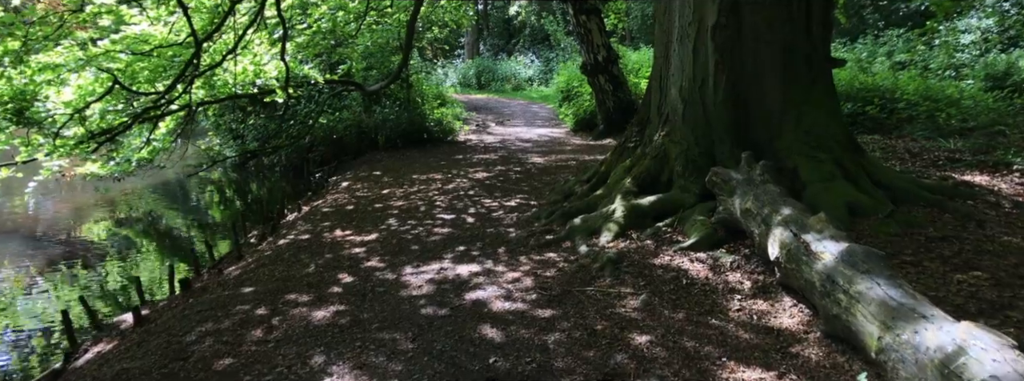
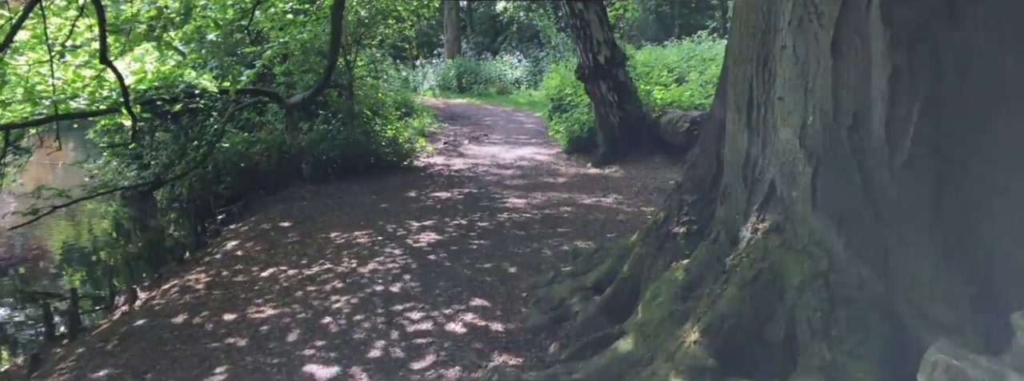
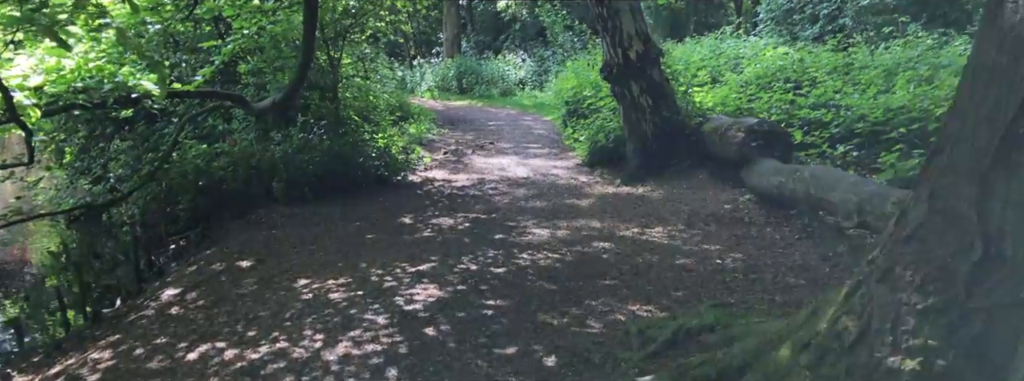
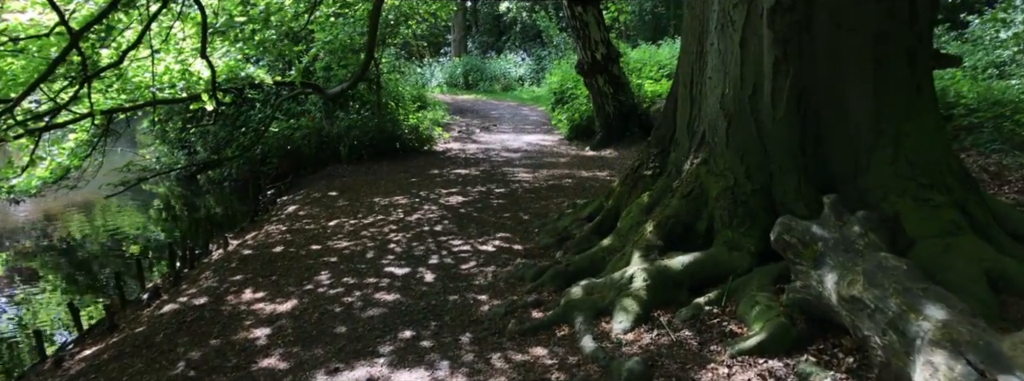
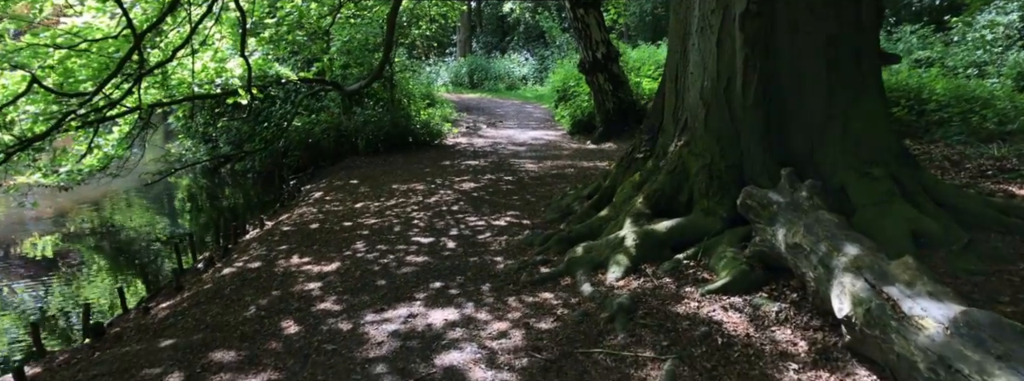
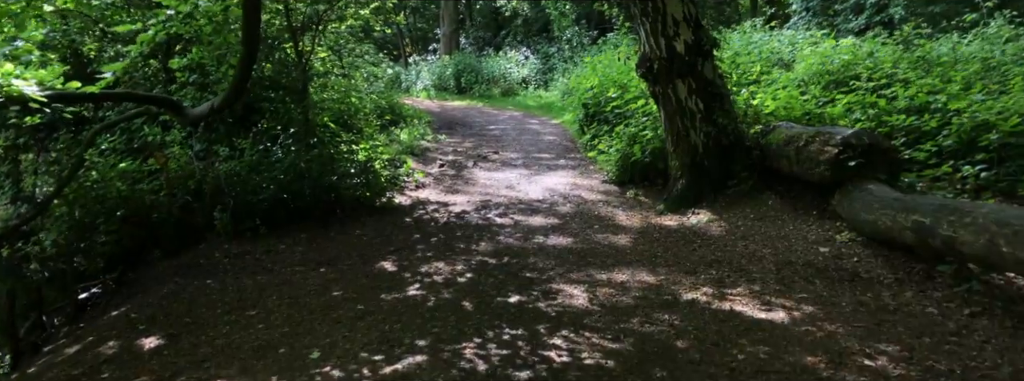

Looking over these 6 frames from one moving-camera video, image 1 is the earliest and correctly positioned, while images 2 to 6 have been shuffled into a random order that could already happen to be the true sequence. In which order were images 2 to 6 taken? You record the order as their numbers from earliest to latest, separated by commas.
5, 4, 2, 3, 6
